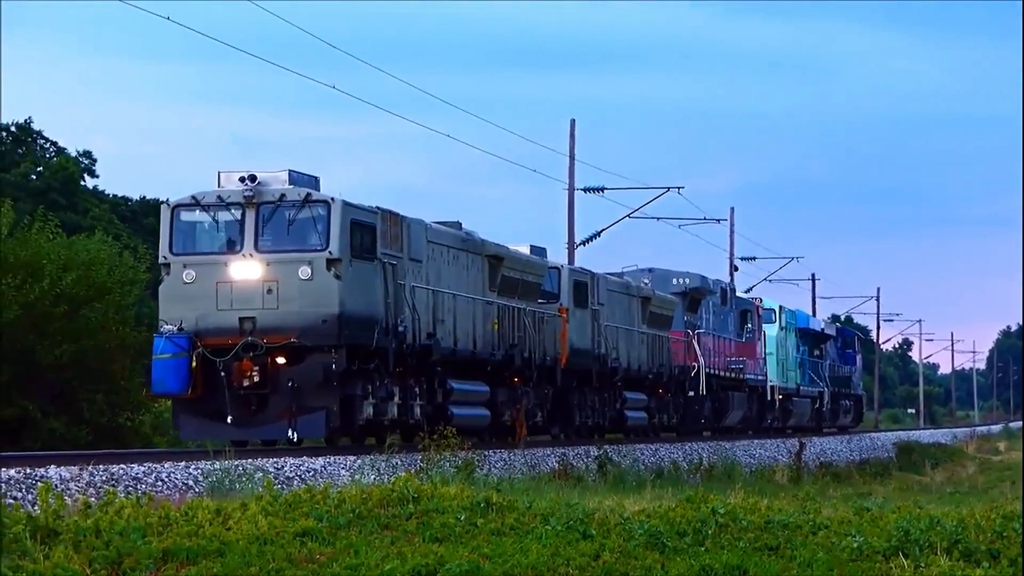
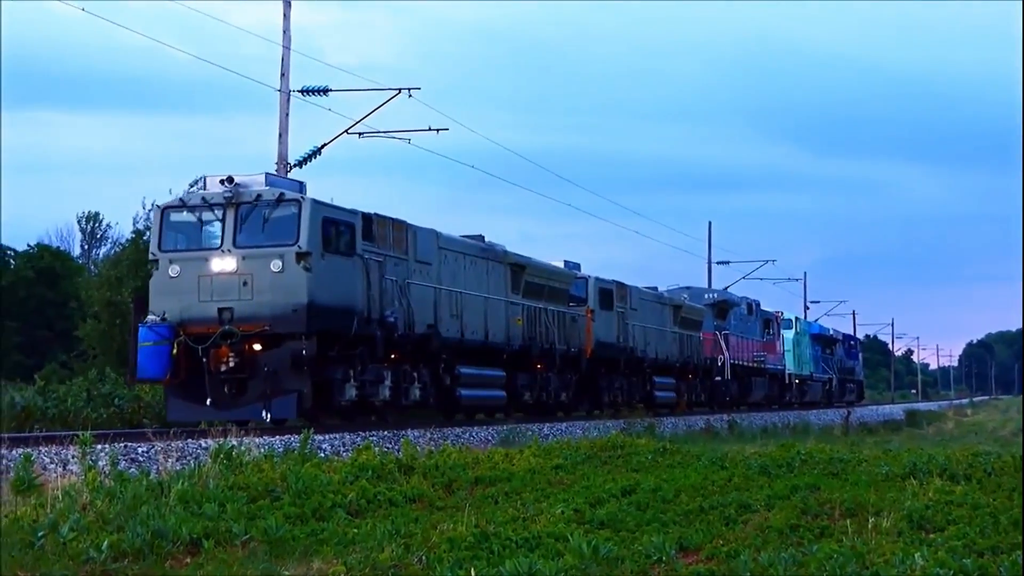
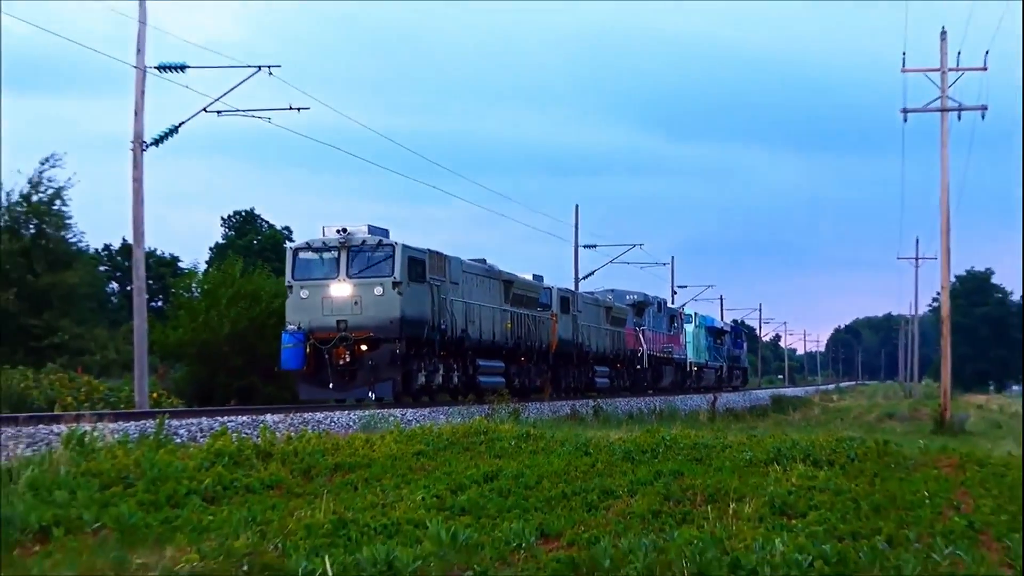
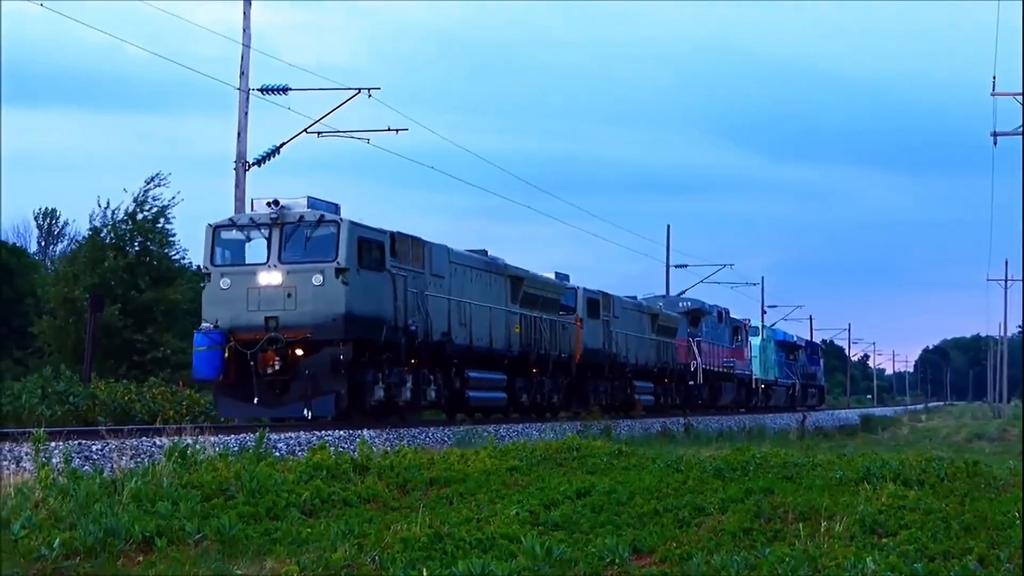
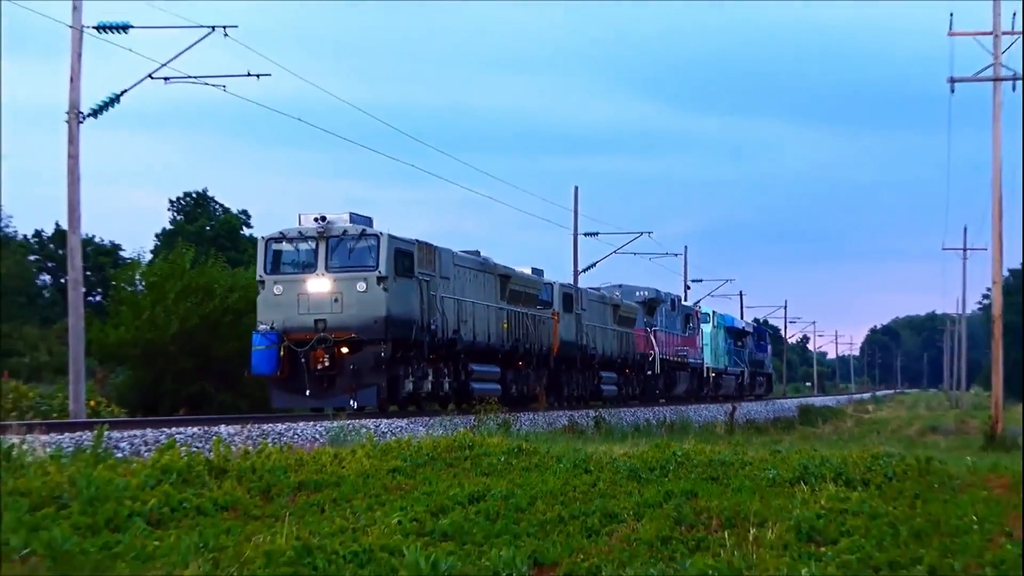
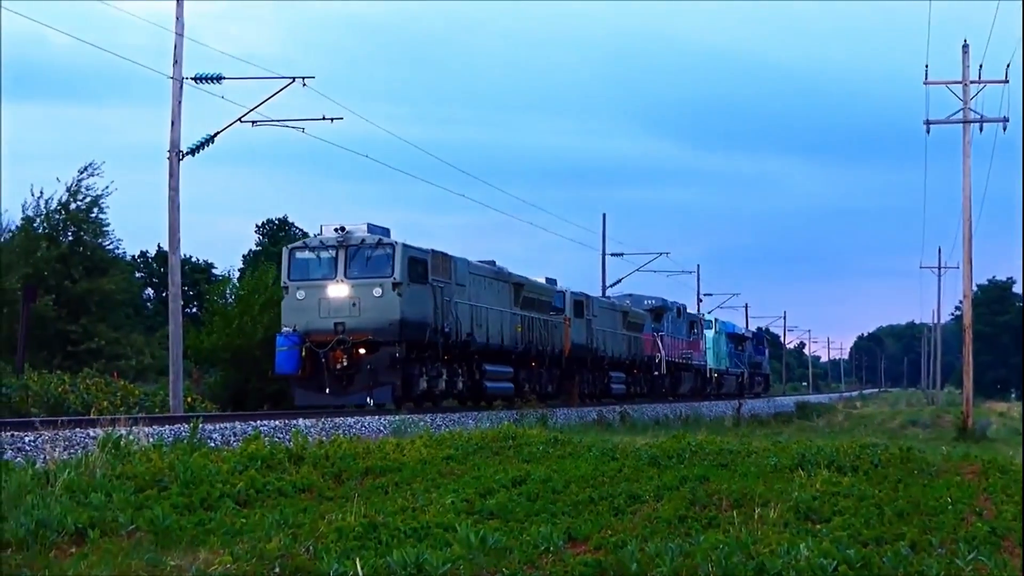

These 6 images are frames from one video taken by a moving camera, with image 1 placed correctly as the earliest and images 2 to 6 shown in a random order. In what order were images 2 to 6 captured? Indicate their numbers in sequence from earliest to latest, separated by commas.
5, 3, 6, 4, 2
